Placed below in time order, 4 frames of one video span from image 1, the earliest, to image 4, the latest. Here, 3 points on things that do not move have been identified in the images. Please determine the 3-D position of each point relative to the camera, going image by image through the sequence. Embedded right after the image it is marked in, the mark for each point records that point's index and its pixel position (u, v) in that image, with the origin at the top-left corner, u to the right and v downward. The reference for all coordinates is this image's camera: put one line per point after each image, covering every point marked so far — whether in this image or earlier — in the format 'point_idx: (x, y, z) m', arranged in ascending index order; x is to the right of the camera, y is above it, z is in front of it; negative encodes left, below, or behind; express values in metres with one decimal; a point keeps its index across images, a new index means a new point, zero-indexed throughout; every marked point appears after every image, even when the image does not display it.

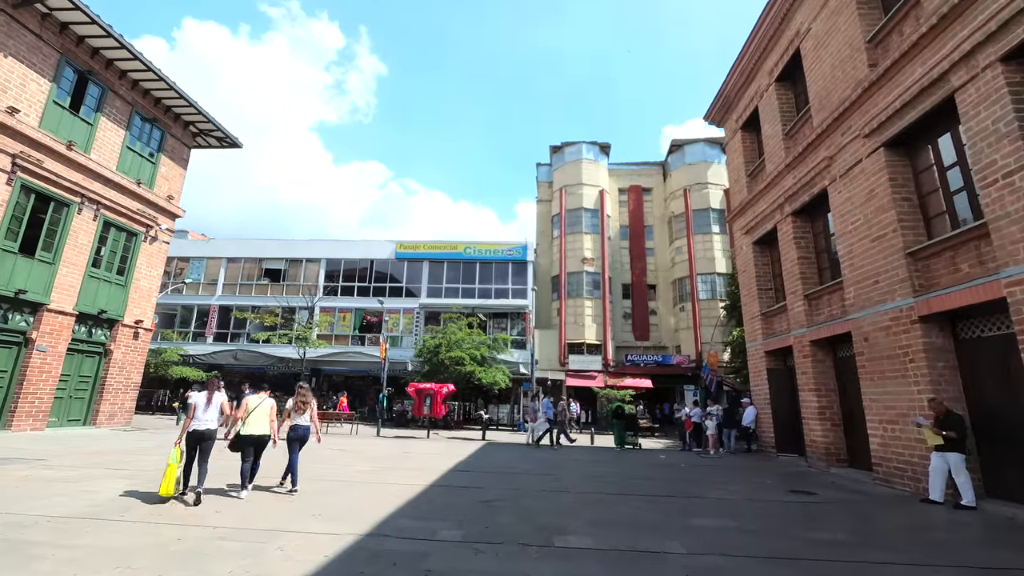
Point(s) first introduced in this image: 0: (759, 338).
0: (+6.8, -1.4, +12.7) m
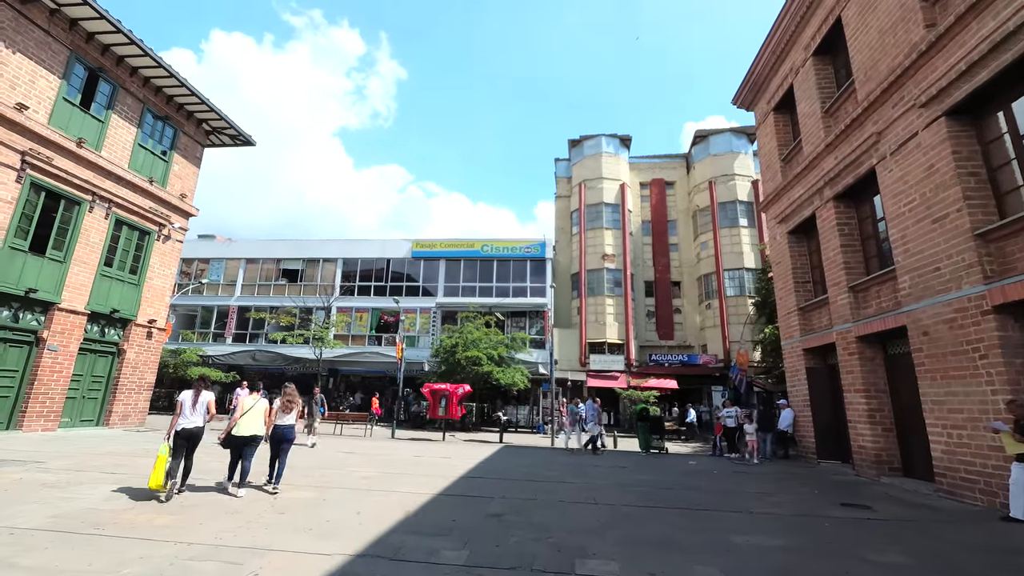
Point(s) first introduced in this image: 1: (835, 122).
0: (+7.2, -1.2, +11.7) m
1: (+7.3, +3.7, +10.4) m
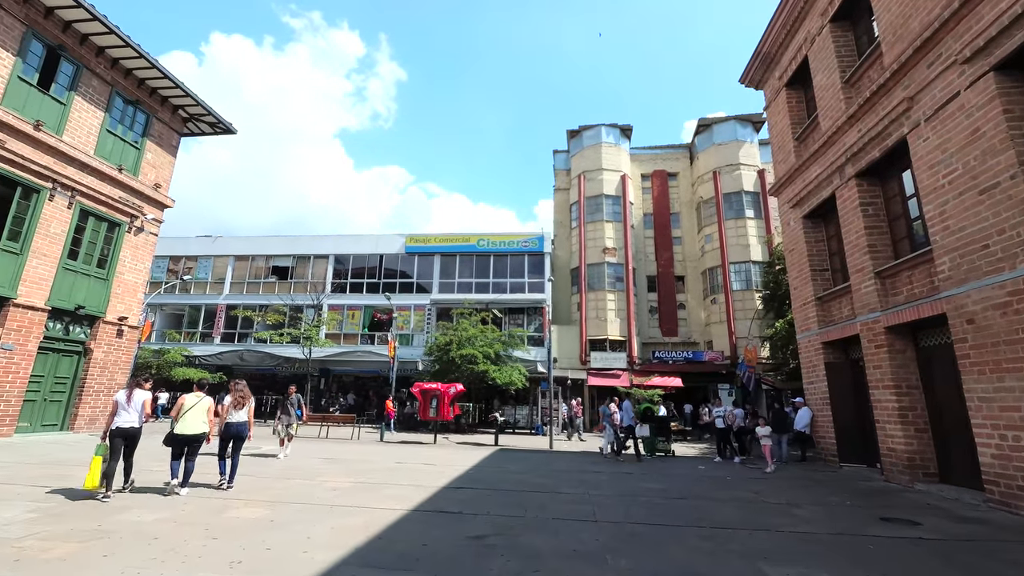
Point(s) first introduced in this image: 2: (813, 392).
0: (+7.1, -0.9, +10.8) m
1: (+7.1, +4.0, +9.5) m
2: (+7.0, -2.4, +10.7) m
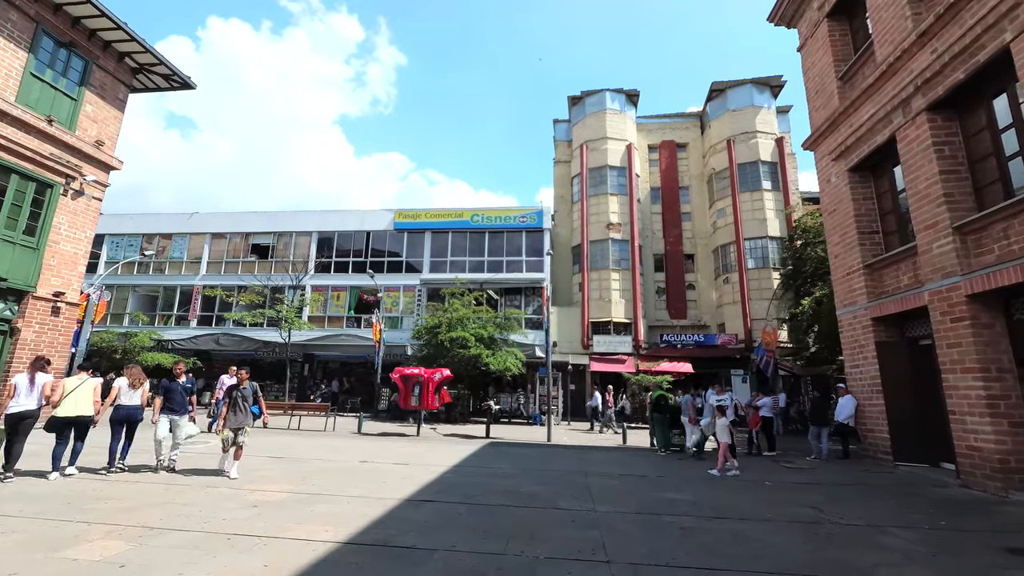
0: (+6.9, -0.2, +9.1) m
1: (+6.9, +4.7, +7.6) m
2: (+6.8, -1.8, +9.1) m
